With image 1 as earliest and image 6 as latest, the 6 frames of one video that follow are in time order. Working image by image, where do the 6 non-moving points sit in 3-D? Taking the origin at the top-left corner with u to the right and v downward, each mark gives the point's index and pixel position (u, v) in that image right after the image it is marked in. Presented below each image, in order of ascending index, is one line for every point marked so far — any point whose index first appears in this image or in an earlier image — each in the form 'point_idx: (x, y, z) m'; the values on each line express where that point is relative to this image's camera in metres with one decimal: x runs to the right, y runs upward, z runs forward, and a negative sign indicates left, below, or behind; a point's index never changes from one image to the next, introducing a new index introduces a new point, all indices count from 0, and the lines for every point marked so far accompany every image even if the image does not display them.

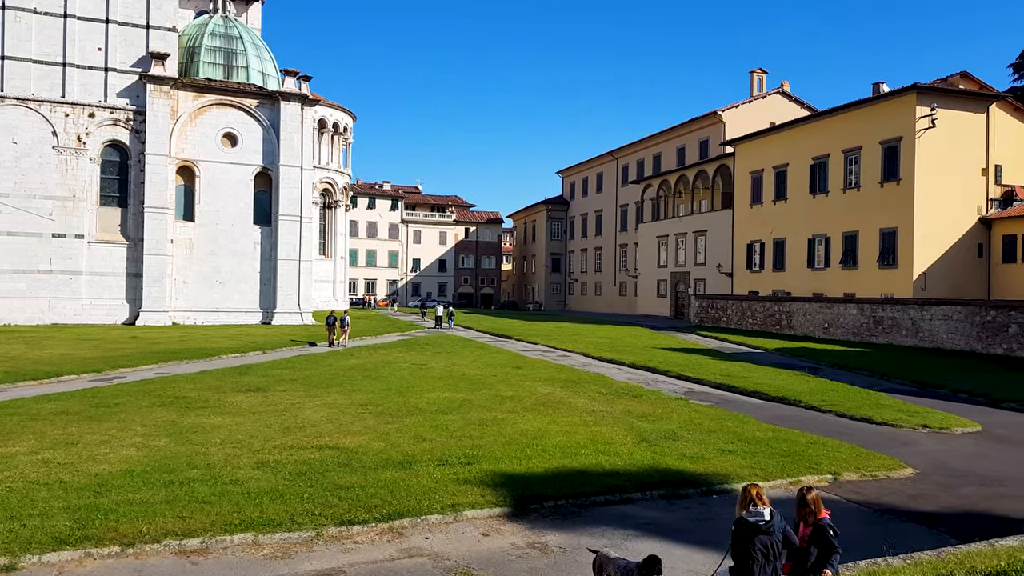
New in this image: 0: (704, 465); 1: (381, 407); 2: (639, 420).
0: (+2.5, -2.3, +9.9) m
1: (-2.3, -2.1, +13.5) m
2: (+2.1, -2.2, +12.9) m
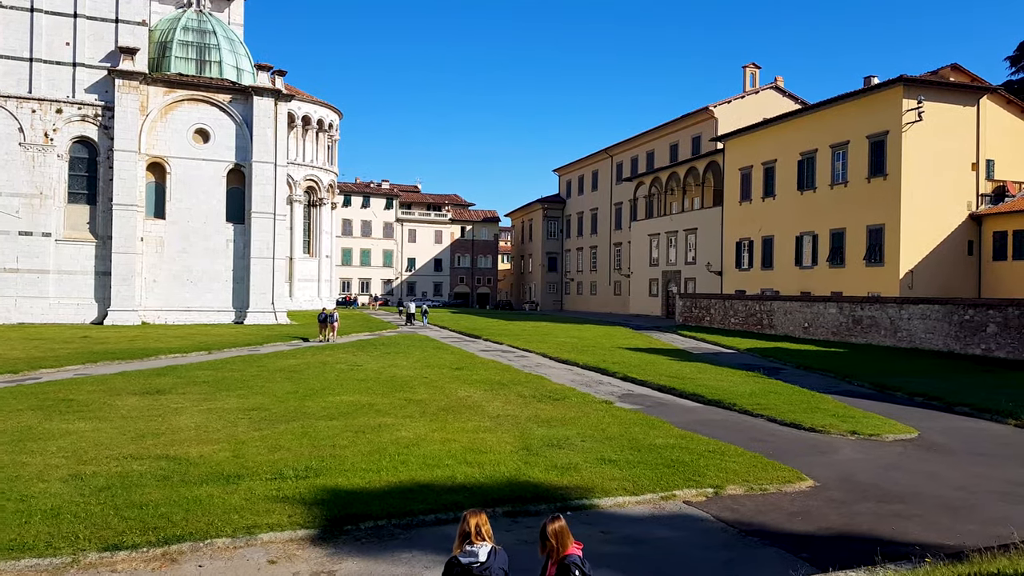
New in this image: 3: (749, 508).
0: (+0.7, -2.2, +8.9) m
1: (-4.0, -2.1, +12.6) m
2: (+0.4, -2.2, +11.9) m
3: (+2.6, -2.4, +8.4) m
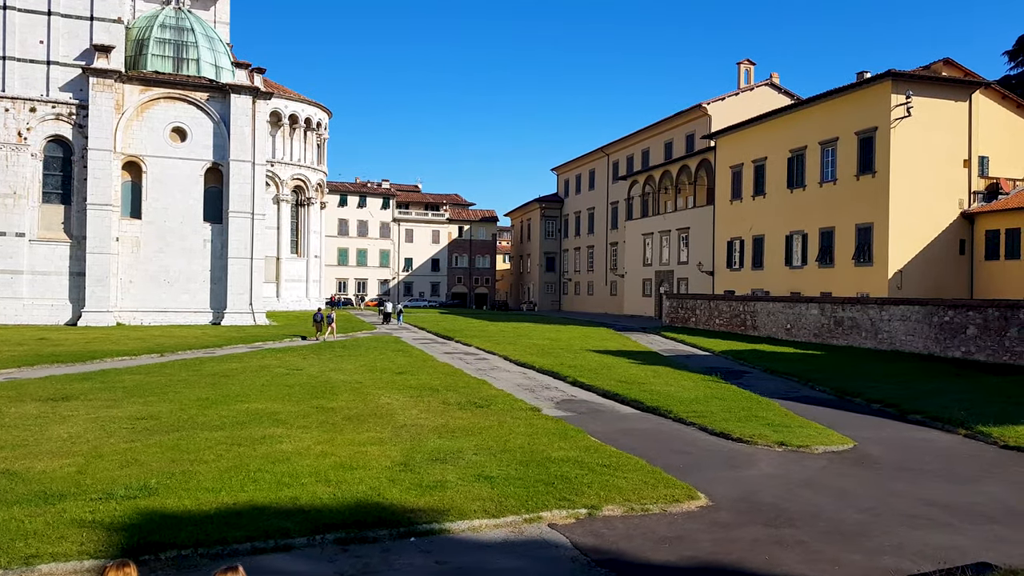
0: (-0.9, -2.2, +8.2) m
1: (-5.5, -2.1, +11.9) m
2: (-1.1, -2.2, +11.2) m
3: (+1.1, -2.5, +7.6) m
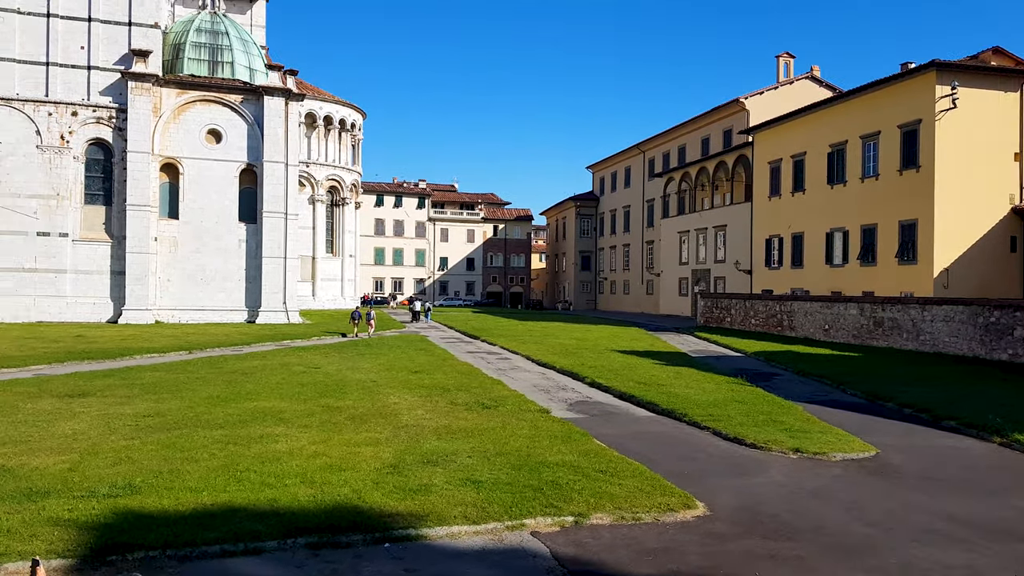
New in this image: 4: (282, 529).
0: (-1.0, -2.2, +7.9) m
1: (-5.5, -2.1, +11.9) m
2: (-1.1, -2.2, +10.9) m
3: (+0.9, -2.4, +7.3) m
4: (-2.1, -2.2, +7.1) m
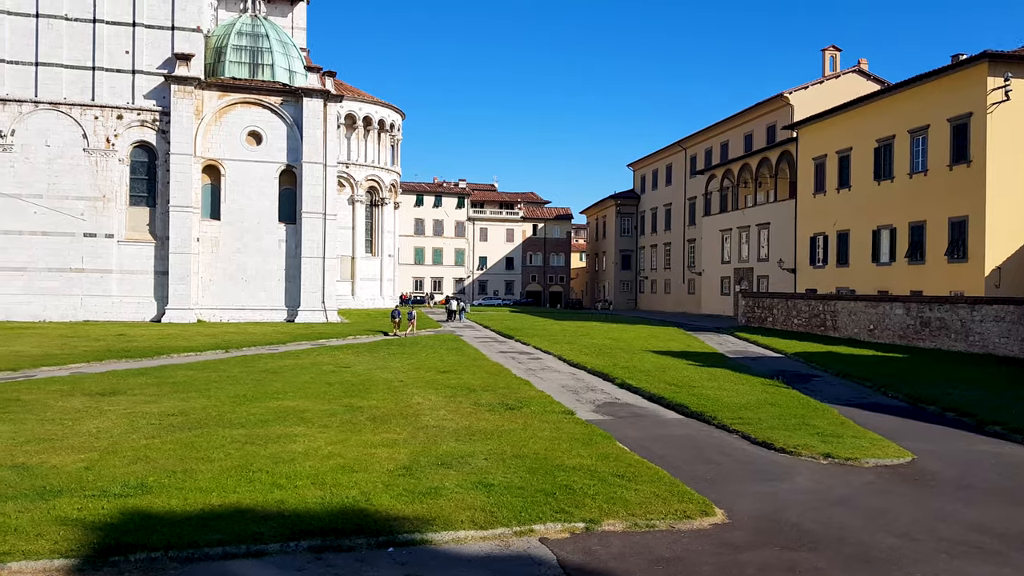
0: (-0.9, -2.2, +7.8) m
1: (-5.2, -2.1, +12.0) m
2: (-0.9, -2.2, +10.8) m
3: (+0.9, -2.4, +7.1) m
4: (-2.1, -2.2, +7.0) m
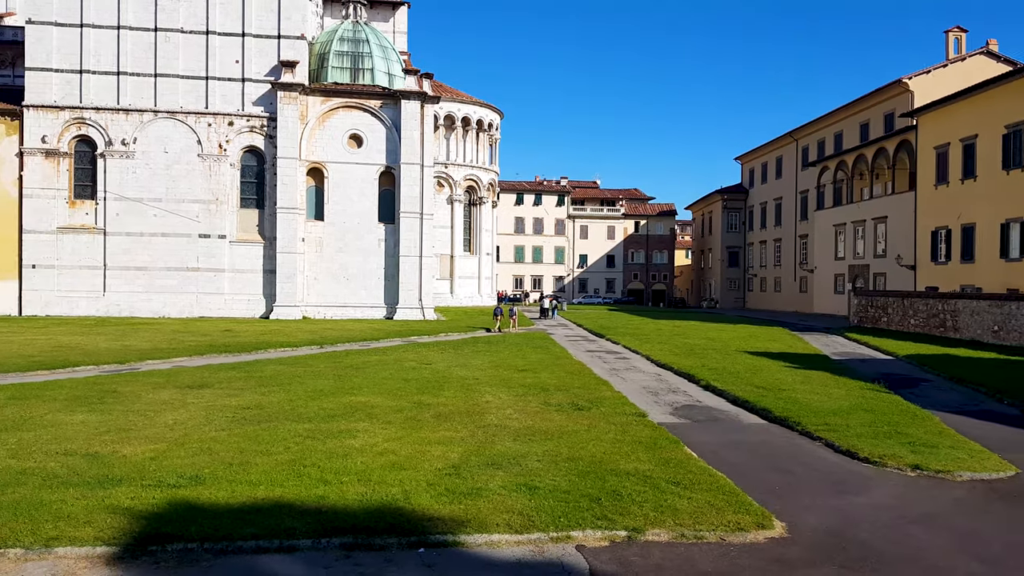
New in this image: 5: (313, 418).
0: (-0.5, -2.2, +7.7) m
1: (-4.1, -2.0, +12.4) m
2: (0.0, -2.1, +10.6) m
3: (+1.2, -2.4, +6.7) m
4: (-1.8, -2.2, +7.0) m
5: (-3.1, -2.0, +11.9) m
